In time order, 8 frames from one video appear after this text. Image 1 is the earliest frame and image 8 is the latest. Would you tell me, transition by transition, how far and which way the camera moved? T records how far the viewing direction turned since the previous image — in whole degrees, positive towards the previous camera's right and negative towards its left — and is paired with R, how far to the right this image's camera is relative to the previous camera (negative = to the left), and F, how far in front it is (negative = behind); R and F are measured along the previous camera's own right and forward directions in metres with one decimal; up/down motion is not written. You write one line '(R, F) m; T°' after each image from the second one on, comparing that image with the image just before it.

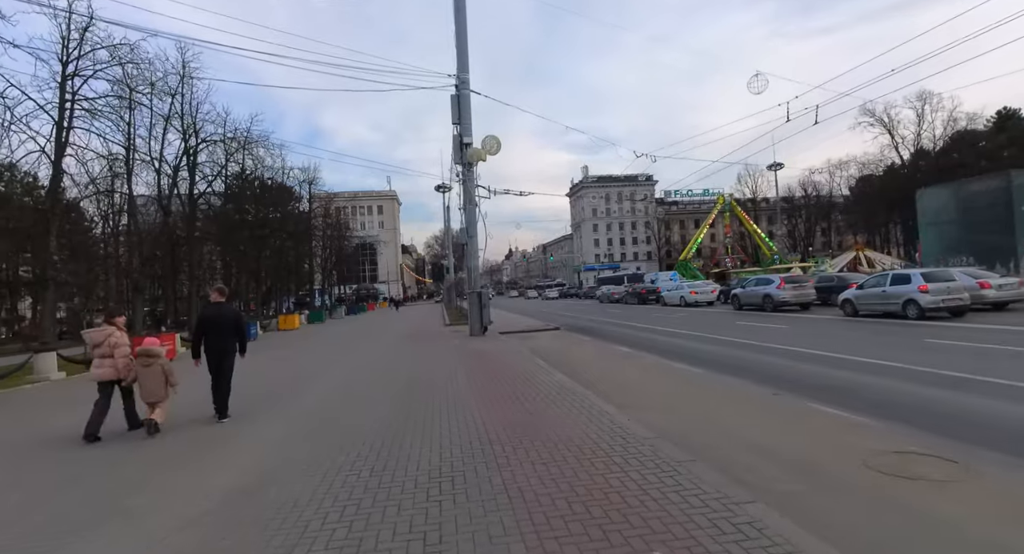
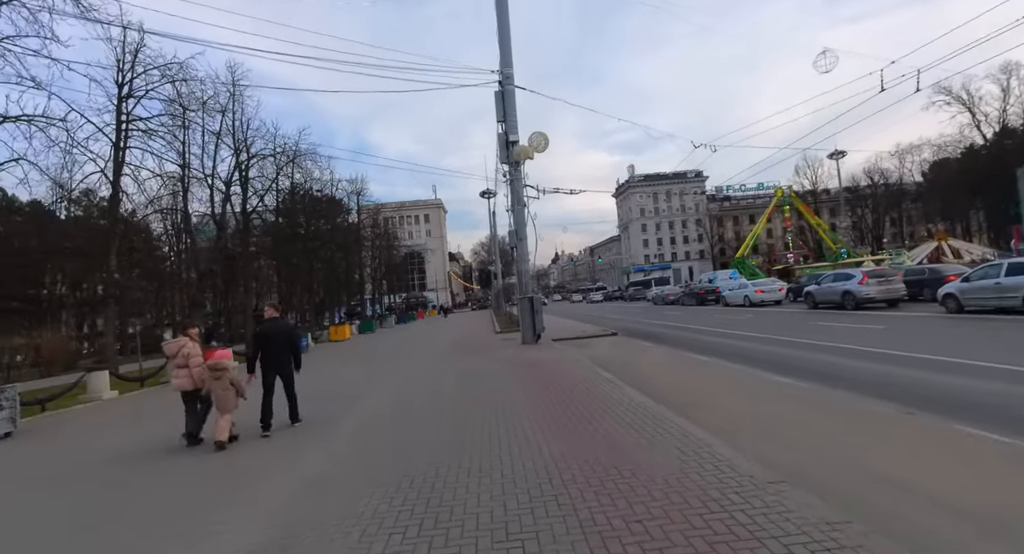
(-0.2, +0.8) m; -5°
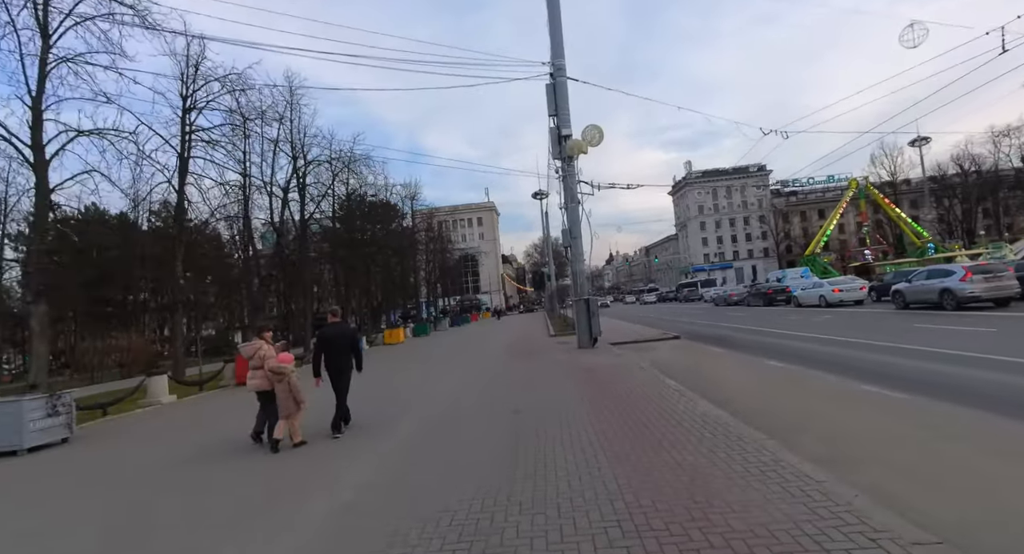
(0.0, +0.6) m; -6°
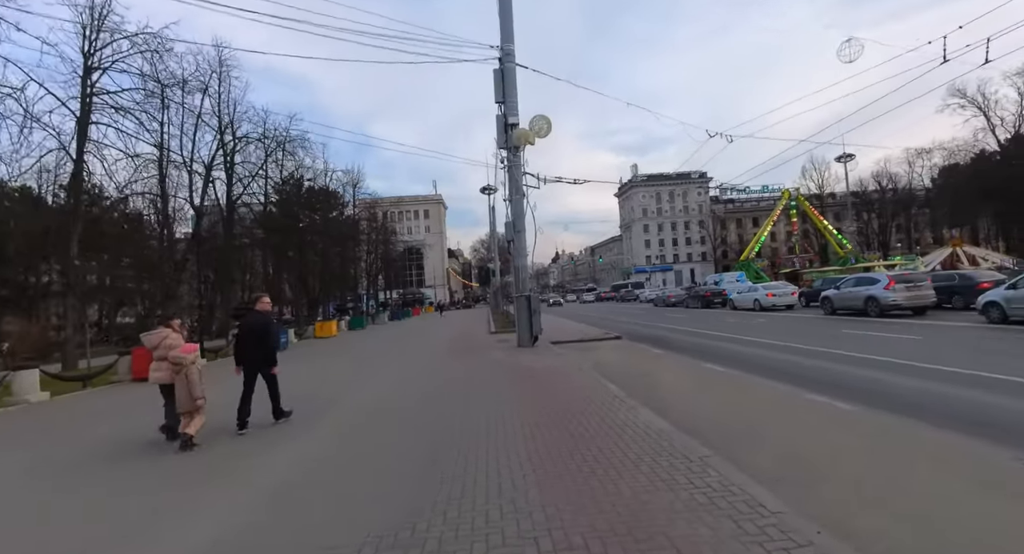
(+0.2, +0.7) m; +6°
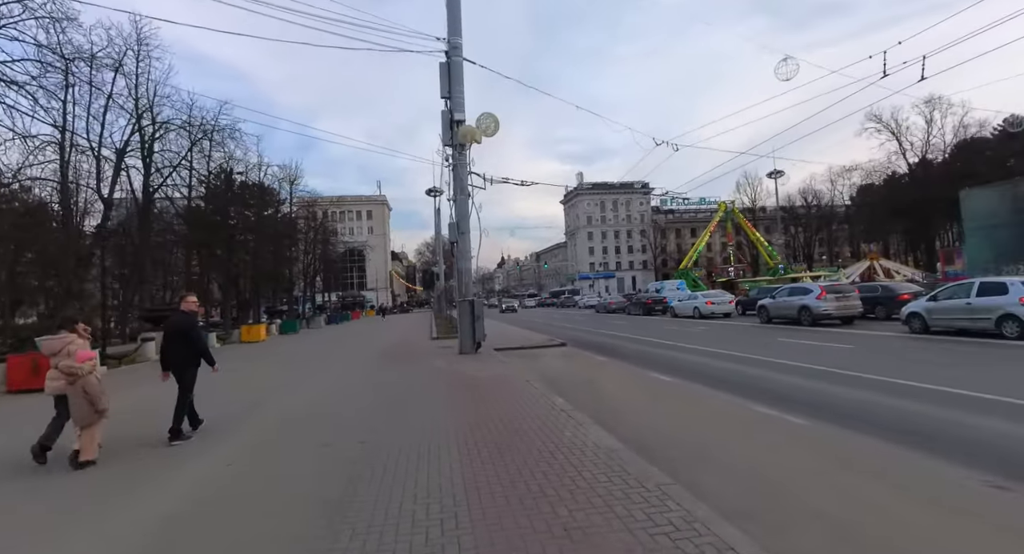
(+0.1, +0.6) m; +6°
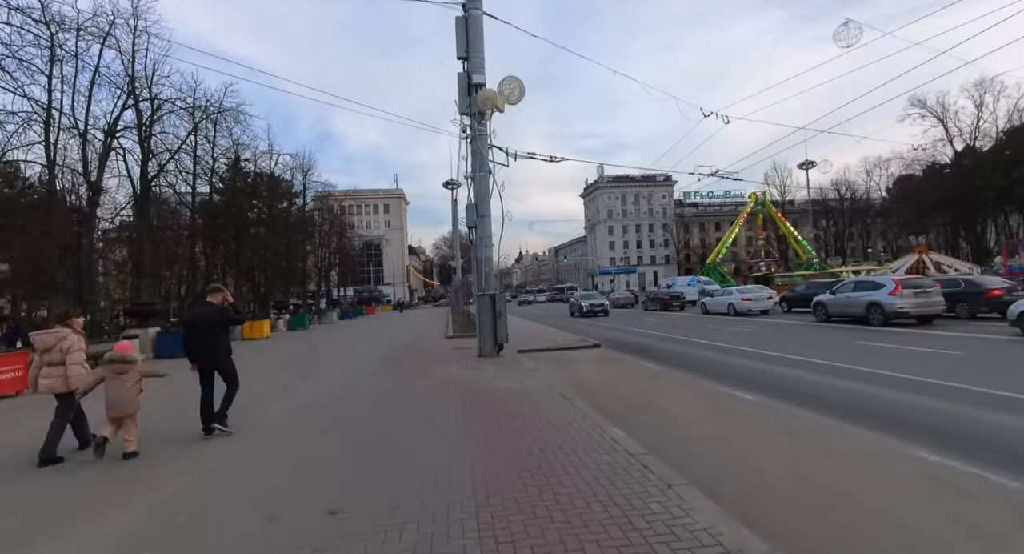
(-0.2, +1.8) m; -2°
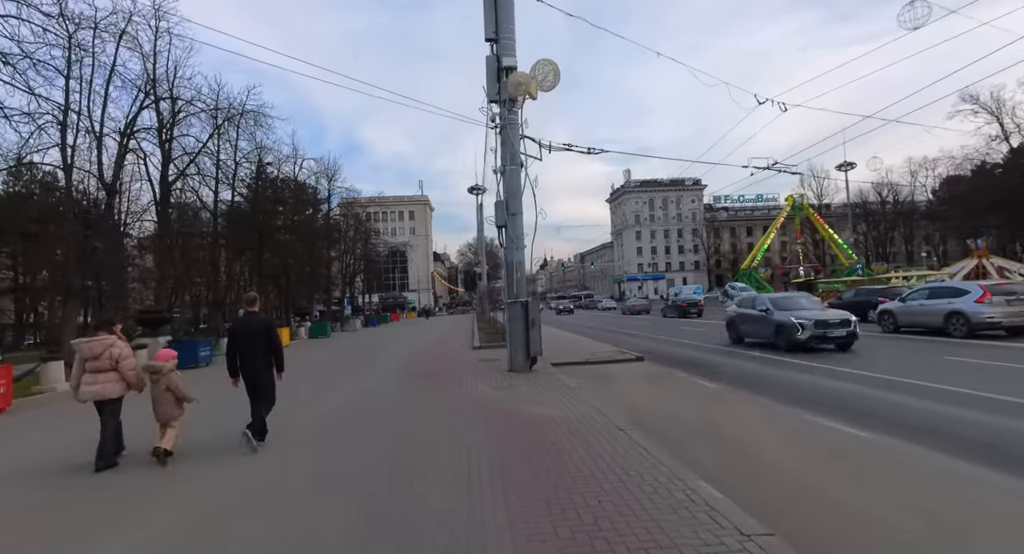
(-0.2, +1.2) m; -3°
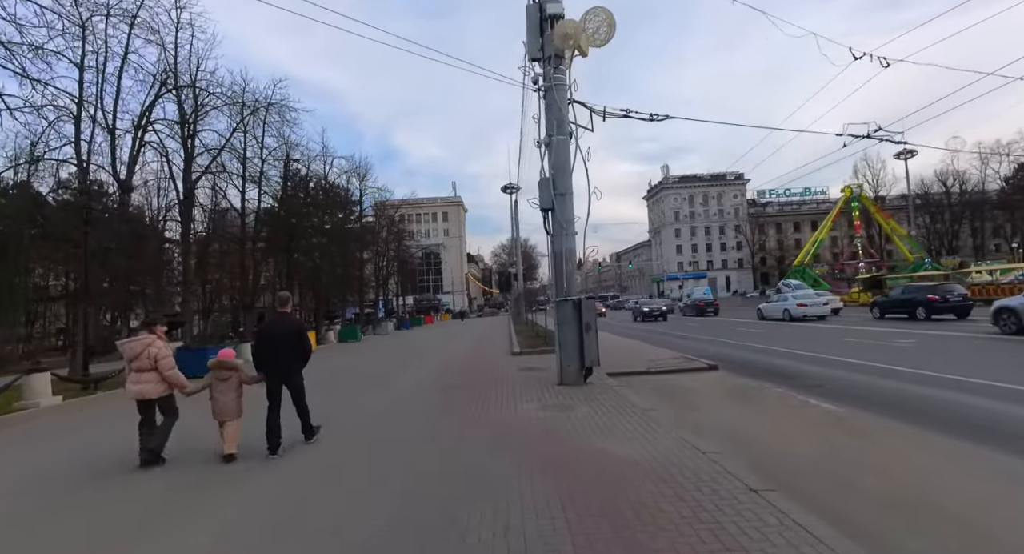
(-0.2, +1.7) m; -4°
